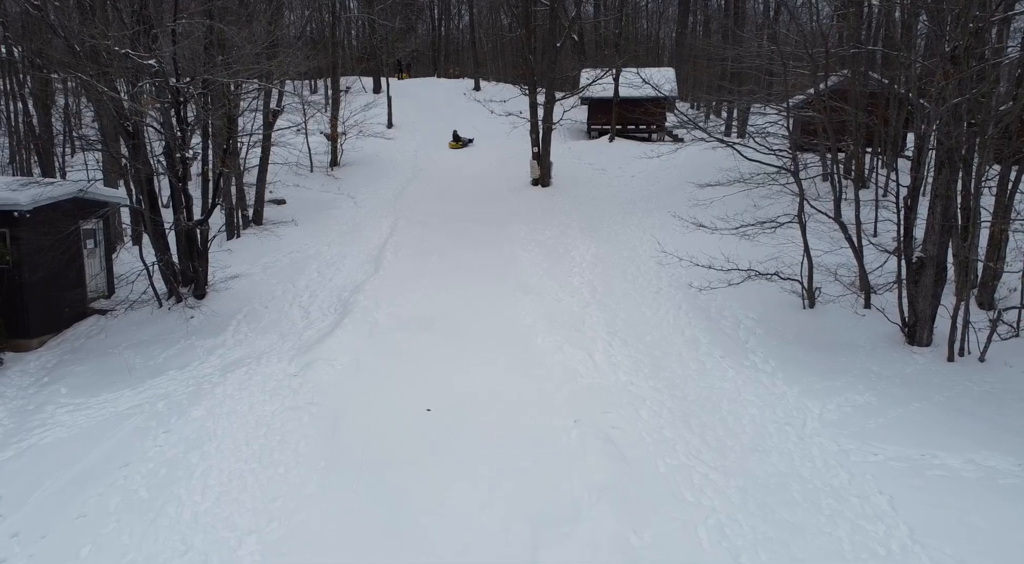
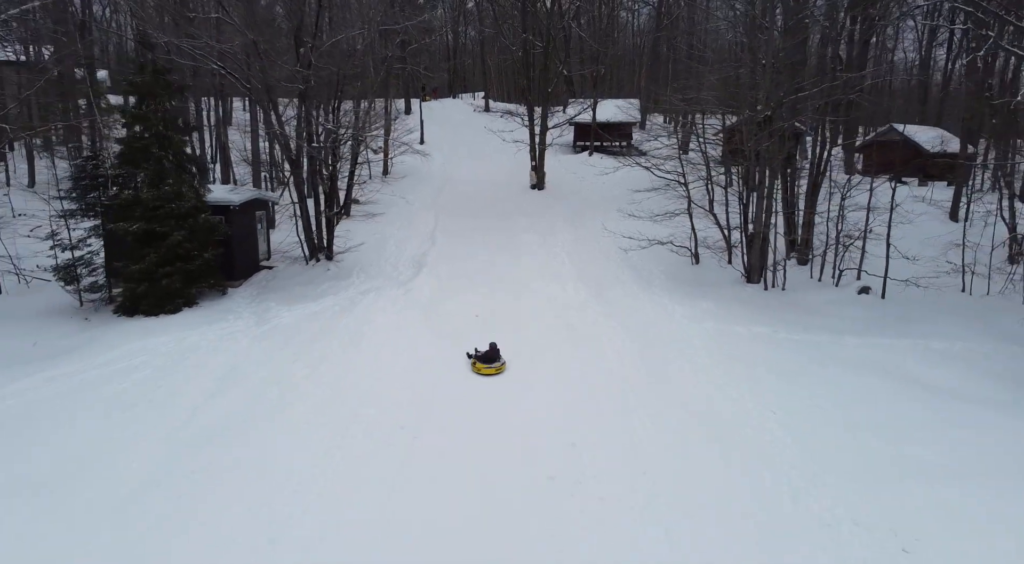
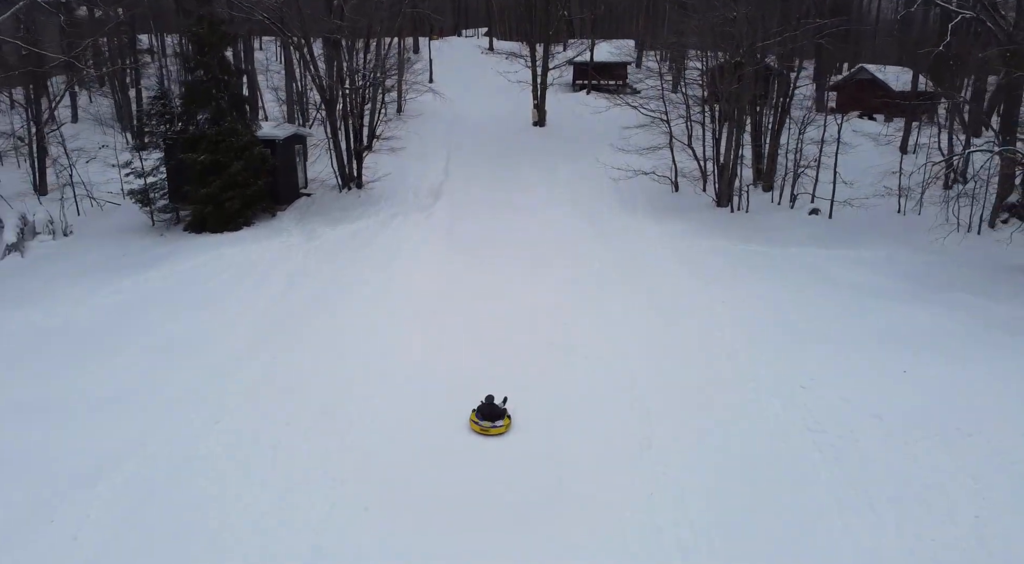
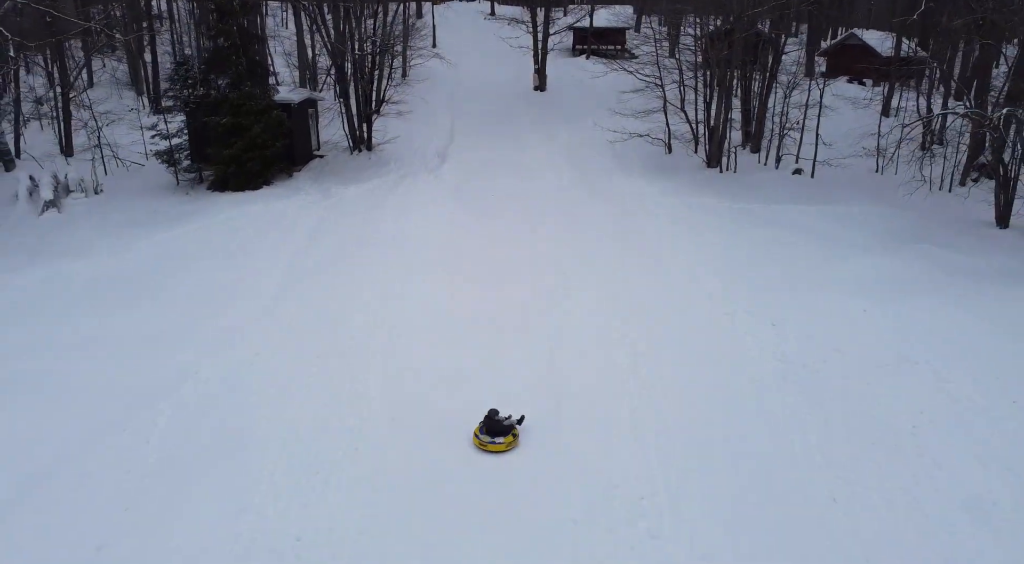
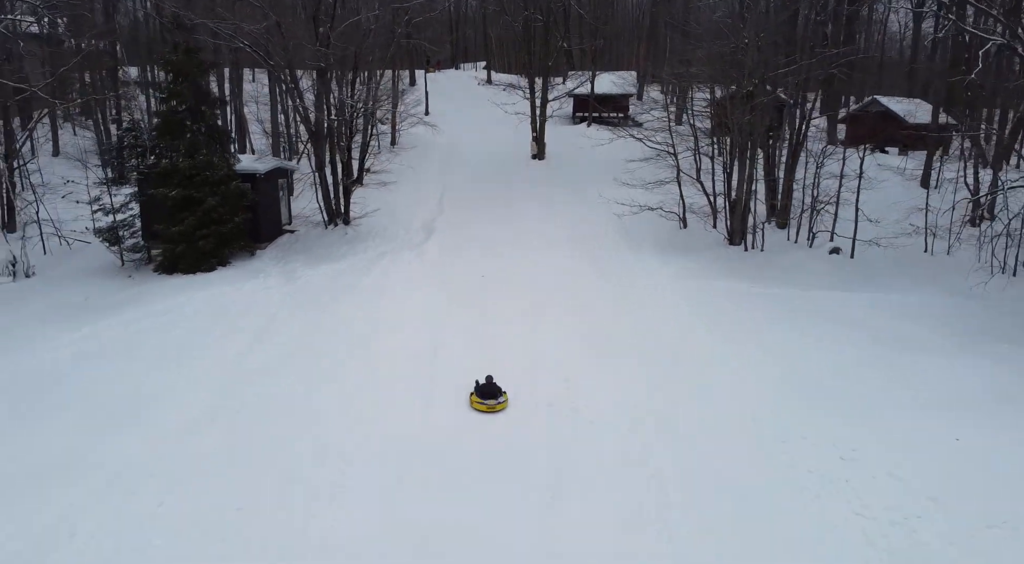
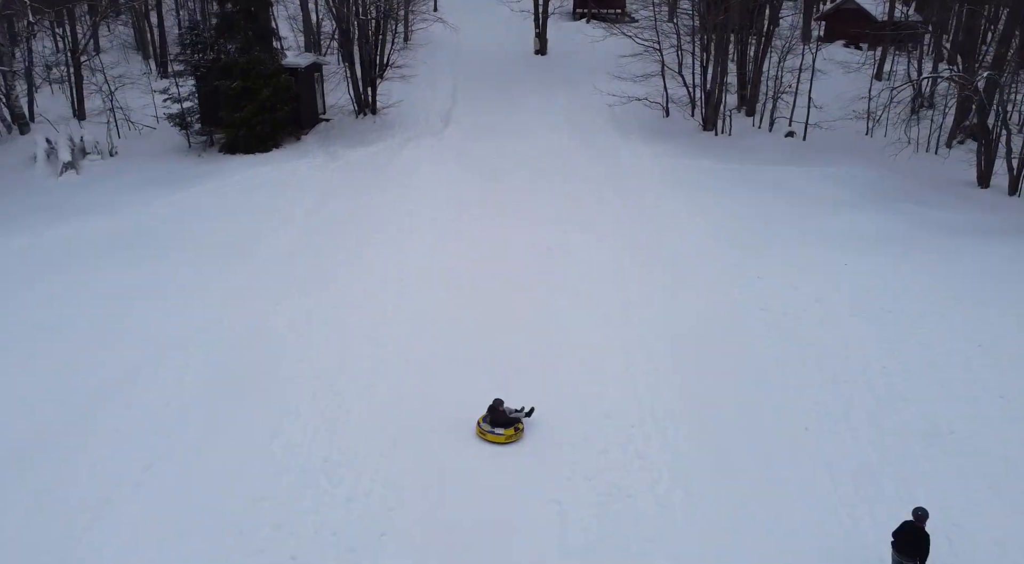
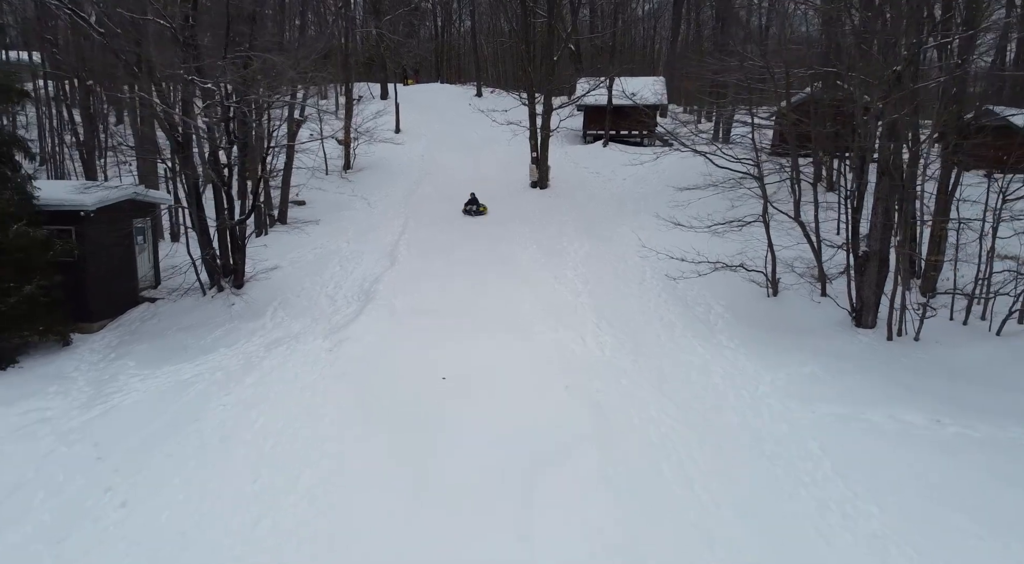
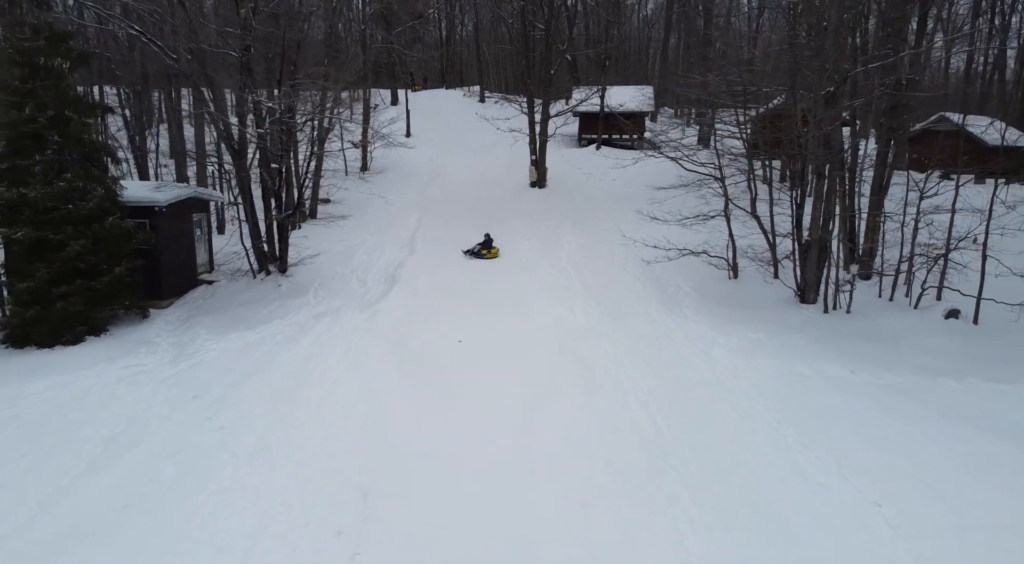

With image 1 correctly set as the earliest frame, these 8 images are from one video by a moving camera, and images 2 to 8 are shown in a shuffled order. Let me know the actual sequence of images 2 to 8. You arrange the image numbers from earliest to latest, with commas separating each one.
7, 8, 2, 5, 3, 4, 6
